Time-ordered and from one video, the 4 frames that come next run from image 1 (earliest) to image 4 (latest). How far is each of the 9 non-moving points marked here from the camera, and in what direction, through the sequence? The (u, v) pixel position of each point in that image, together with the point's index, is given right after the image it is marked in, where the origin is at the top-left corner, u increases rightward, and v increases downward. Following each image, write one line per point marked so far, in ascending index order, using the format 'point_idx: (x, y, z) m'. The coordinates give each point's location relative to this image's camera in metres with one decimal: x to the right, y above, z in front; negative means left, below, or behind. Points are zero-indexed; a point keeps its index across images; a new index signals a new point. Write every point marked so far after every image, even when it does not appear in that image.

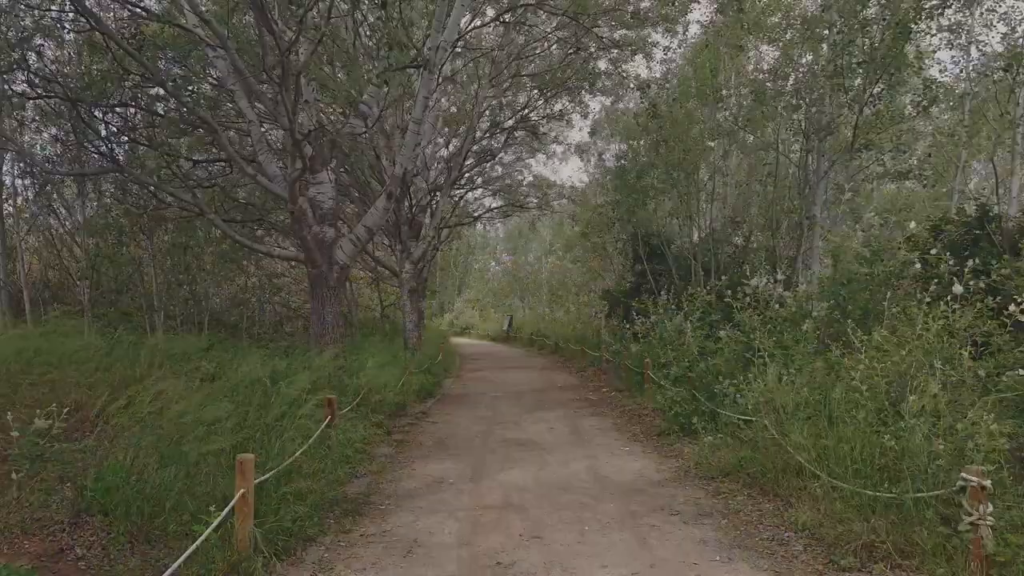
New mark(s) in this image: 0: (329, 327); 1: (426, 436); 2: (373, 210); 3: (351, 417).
0: (-2.8, -0.6, +11.6) m
1: (-1.0, -1.8, +9.1) m
2: (-2.2, +1.2, +11.6) m
3: (-1.7, -1.4, +7.9) m
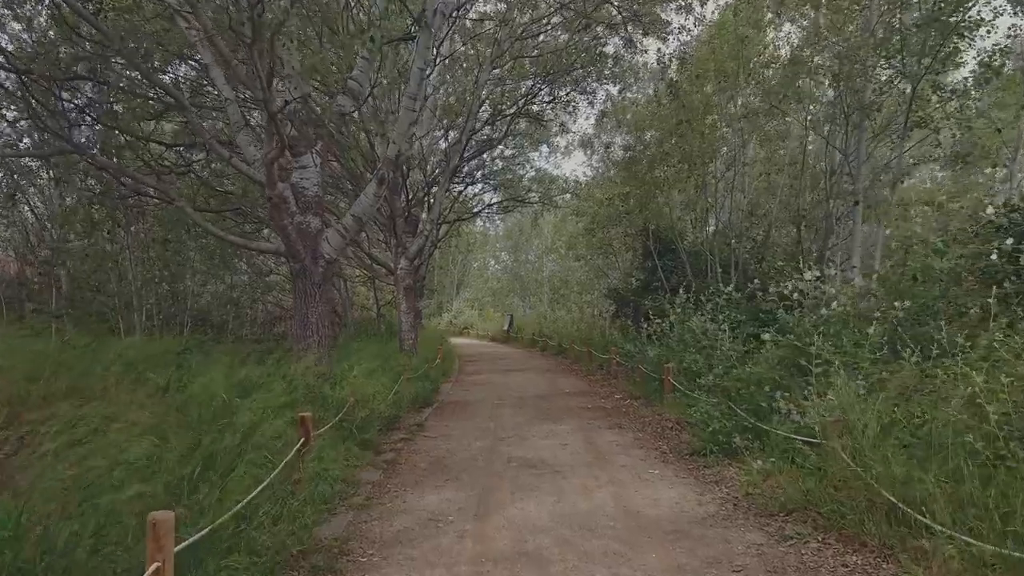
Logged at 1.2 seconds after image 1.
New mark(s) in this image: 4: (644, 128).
0: (-2.8, -0.6, +10.4) m
1: (-0.9, -1.8, +7.8) m
2: (-2.1, +1.2, +10.4) m
3: (-1.6, -1.3, +6.6) m
4: (+2.6, +3.1, +14.9) m
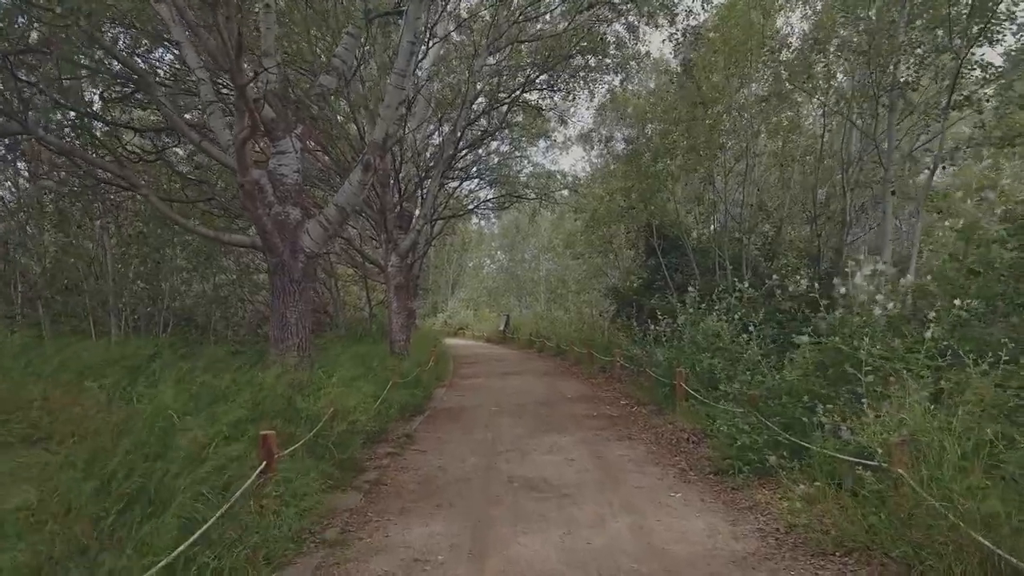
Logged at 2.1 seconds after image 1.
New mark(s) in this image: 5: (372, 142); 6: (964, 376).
0: (-2.8, -0.5, +9.4) m
1: (-0.9, -1.7, +6.9) m
2: (-2.1, +1.3, +9.5) m
3: (-1.6, -1.3, +5.7) m
4: (+2.5, +3.2, +14.0) m
5: (-1.7, +1.8, +9.1) m
6: (+3.3, -0.6, +5.5) m
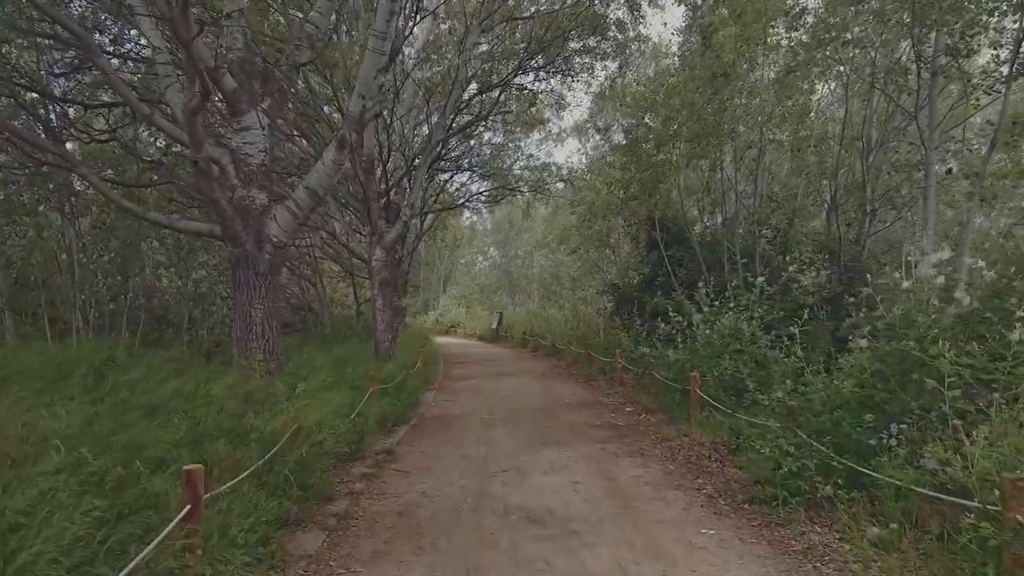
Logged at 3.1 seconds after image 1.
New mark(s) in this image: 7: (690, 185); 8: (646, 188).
0: (-2.8, -0.5, +8.3) m
1: (-1.0, -1.7, +5.8) m
2: (-2.1, +1.3, +8.3) m
3: (-1.6, -1.3, +4.6) m
4: (+2.4, +3.2, +12.9) m
5: (-1.8, +1.8, +8.0) m
6: (+3.3, -0.6, +4.4) m
7: (+3.3, +1.9, +13.8) m
8: (+2.5, +1.9, +13.7) m
